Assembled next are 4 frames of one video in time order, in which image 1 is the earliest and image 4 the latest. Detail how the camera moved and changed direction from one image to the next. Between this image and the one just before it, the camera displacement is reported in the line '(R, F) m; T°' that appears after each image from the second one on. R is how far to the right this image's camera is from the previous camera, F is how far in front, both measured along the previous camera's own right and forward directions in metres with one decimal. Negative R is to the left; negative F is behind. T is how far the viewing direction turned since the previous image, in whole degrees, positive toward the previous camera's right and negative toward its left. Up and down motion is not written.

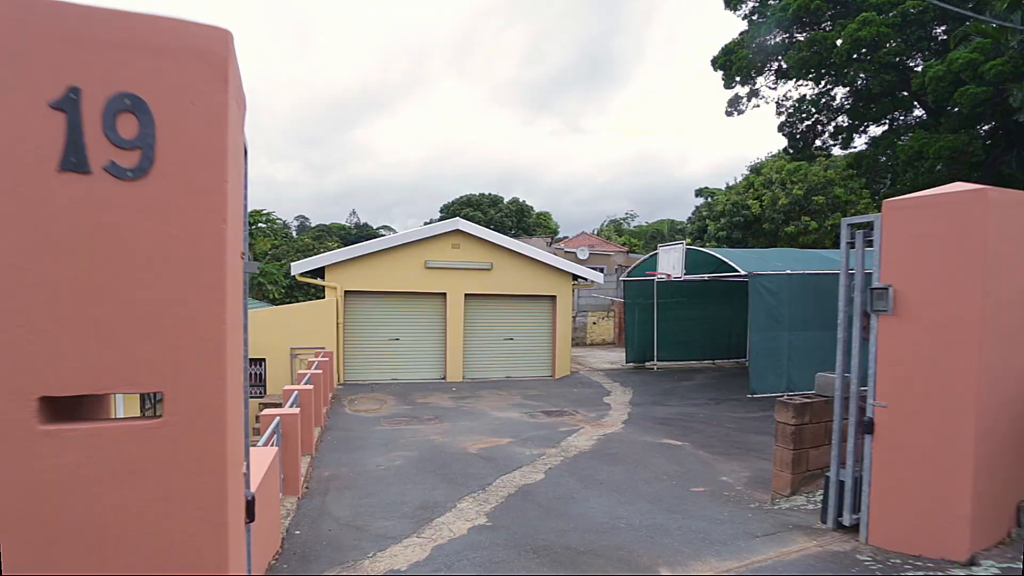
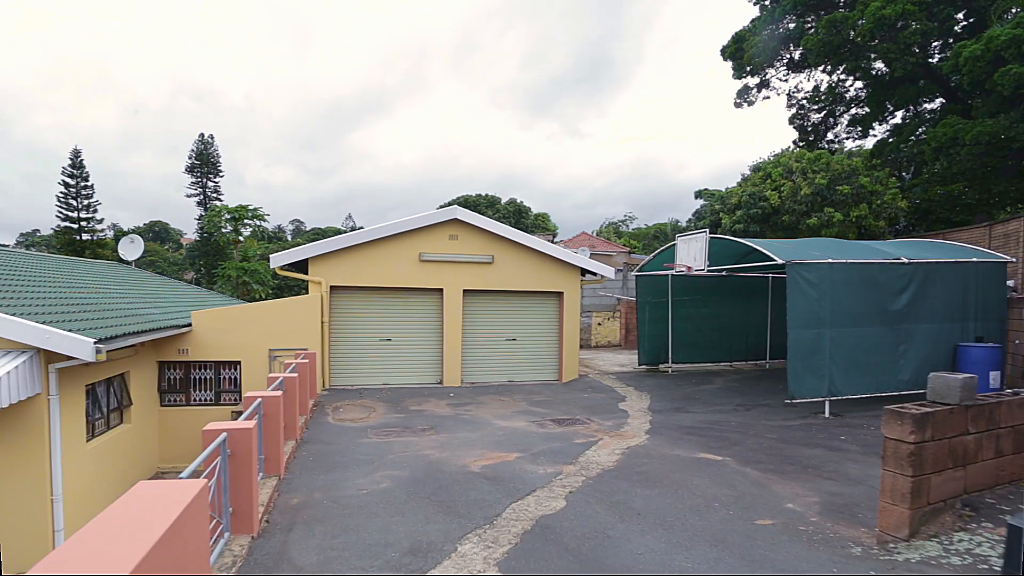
(-0.2, +1.3) m; 0°
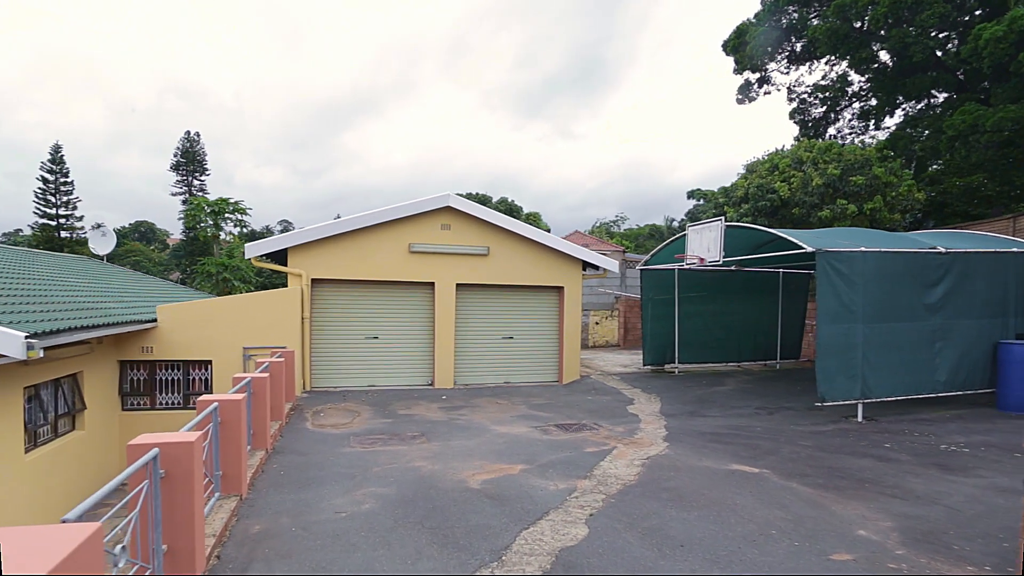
(-0.2, +1.0) m; +1°
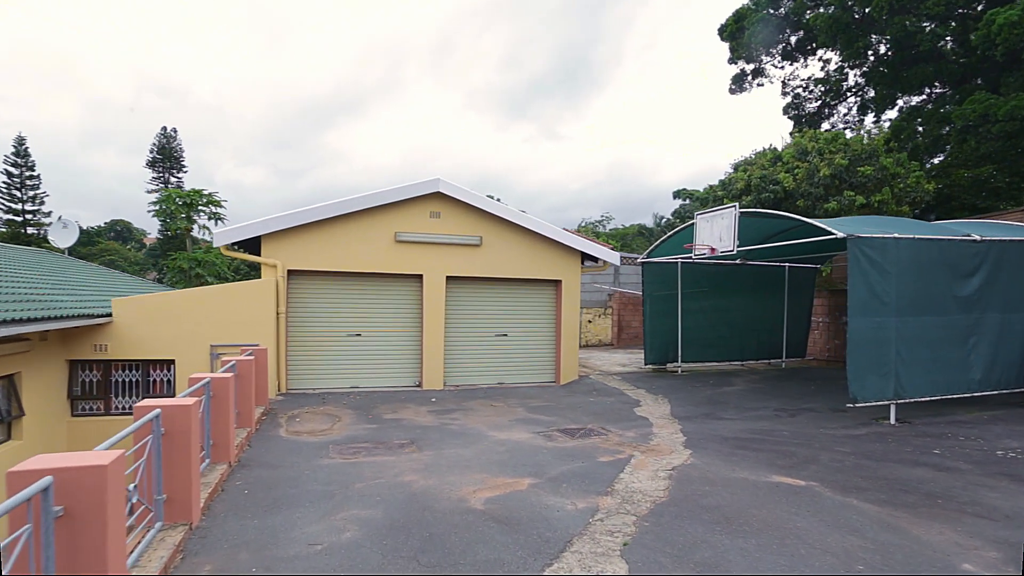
(-0.2, +0.9) m; +2°
